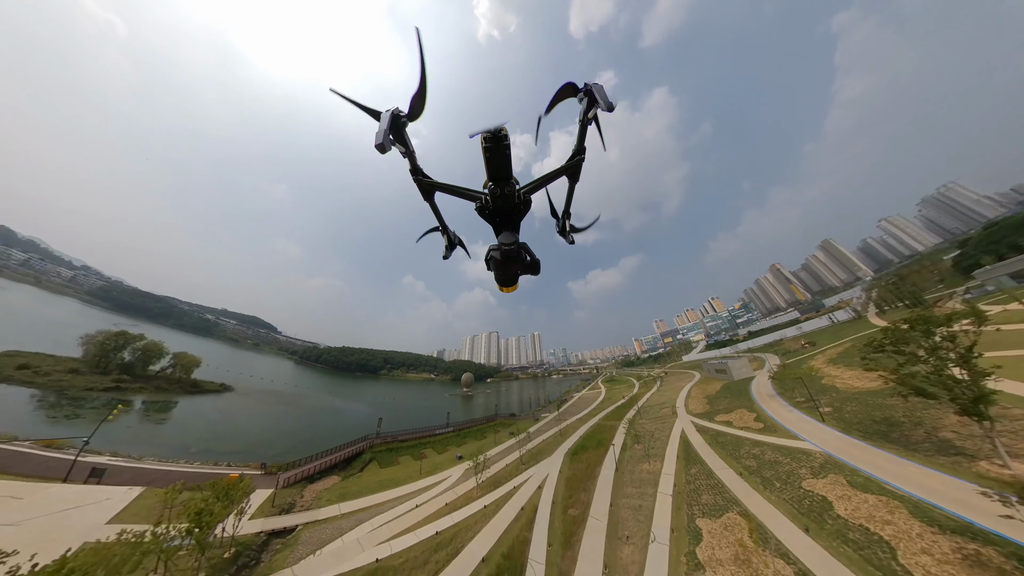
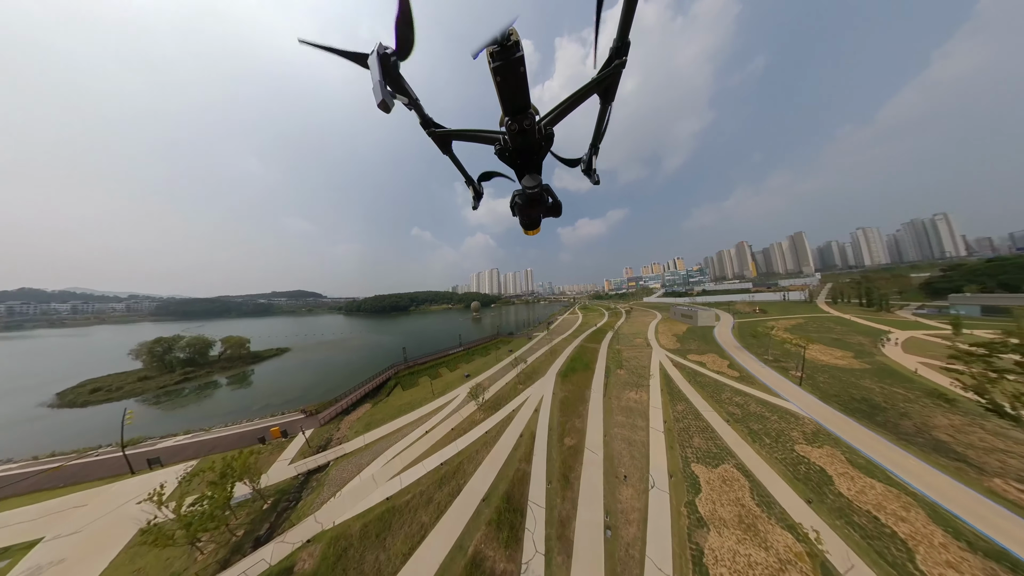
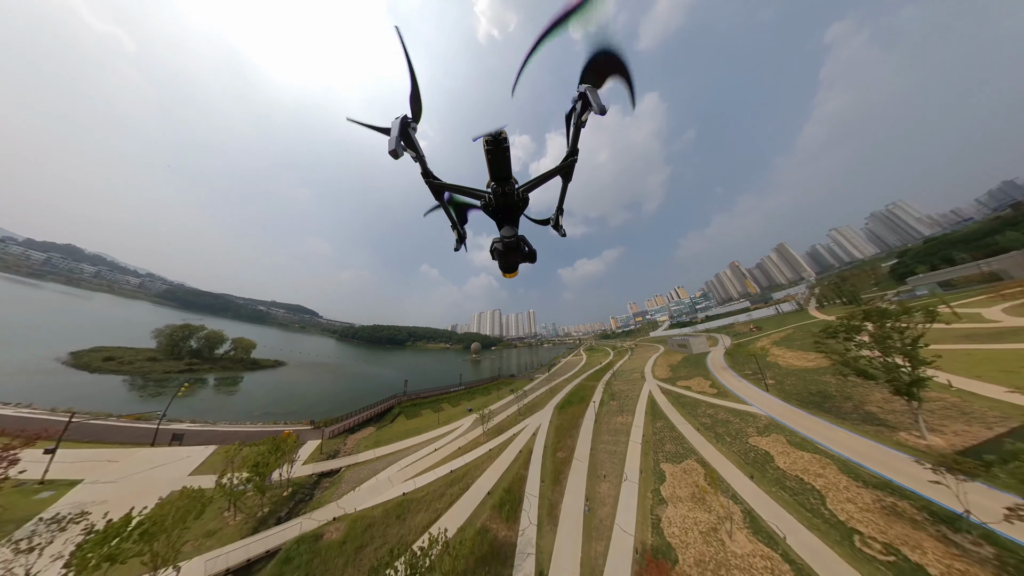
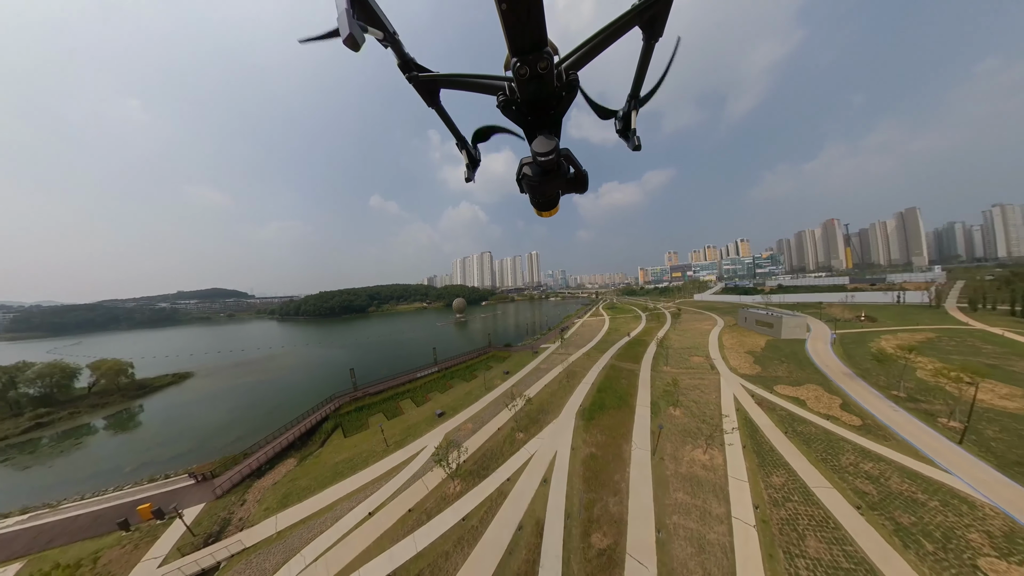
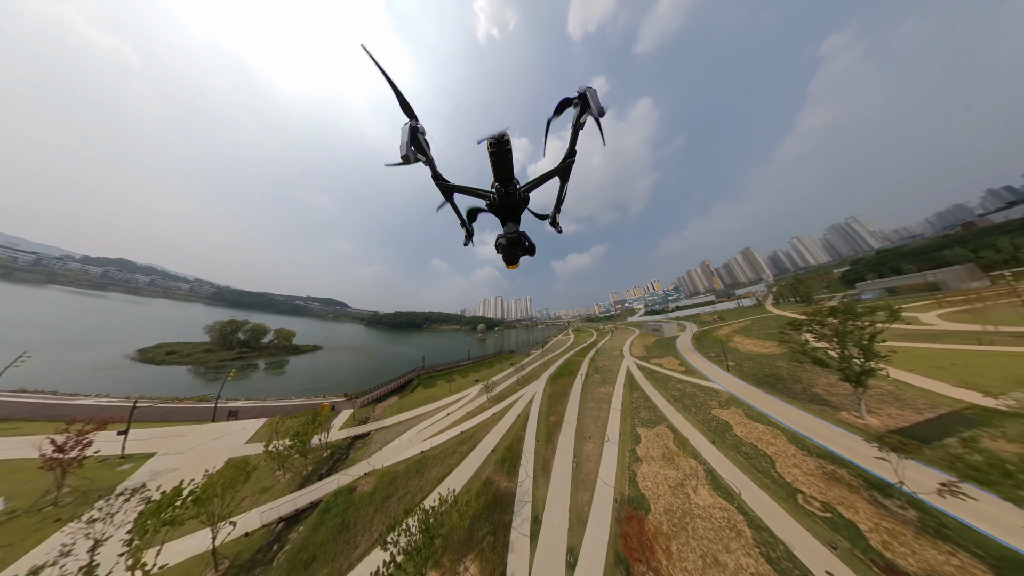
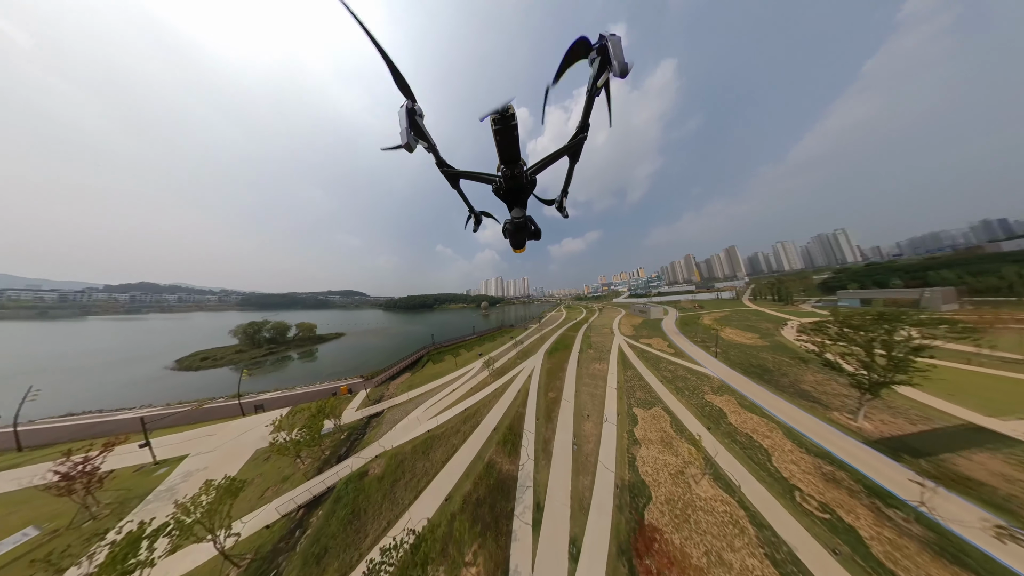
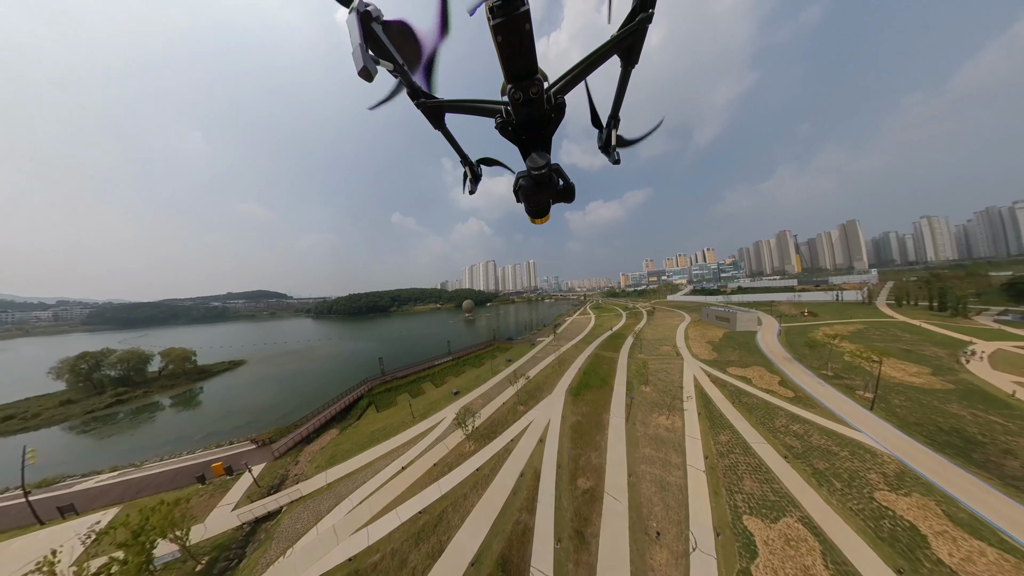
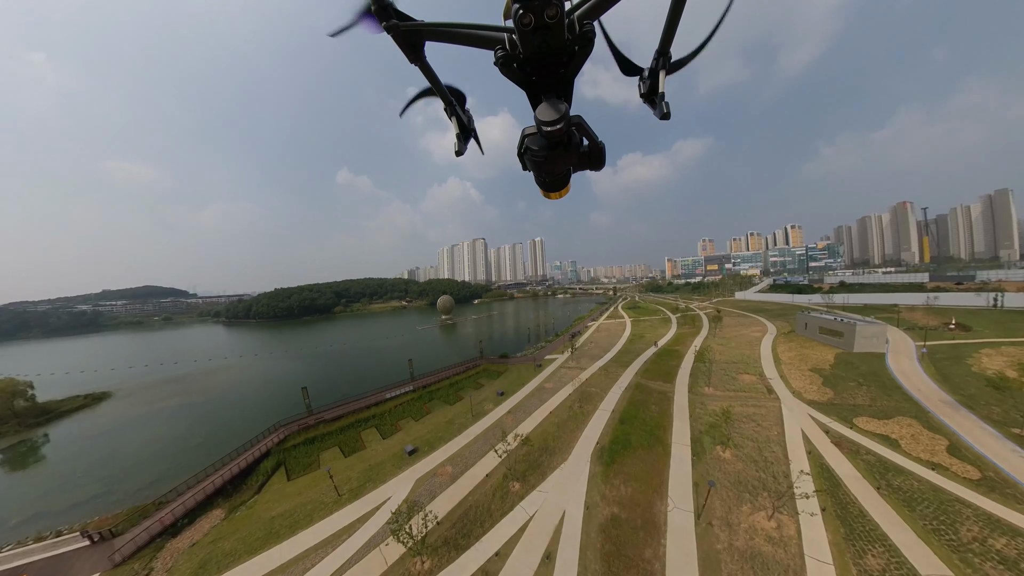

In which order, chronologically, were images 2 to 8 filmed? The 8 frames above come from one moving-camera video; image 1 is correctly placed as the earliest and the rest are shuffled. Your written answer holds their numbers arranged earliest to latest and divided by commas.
3, 5, 6, 2, 7, 4, 8
